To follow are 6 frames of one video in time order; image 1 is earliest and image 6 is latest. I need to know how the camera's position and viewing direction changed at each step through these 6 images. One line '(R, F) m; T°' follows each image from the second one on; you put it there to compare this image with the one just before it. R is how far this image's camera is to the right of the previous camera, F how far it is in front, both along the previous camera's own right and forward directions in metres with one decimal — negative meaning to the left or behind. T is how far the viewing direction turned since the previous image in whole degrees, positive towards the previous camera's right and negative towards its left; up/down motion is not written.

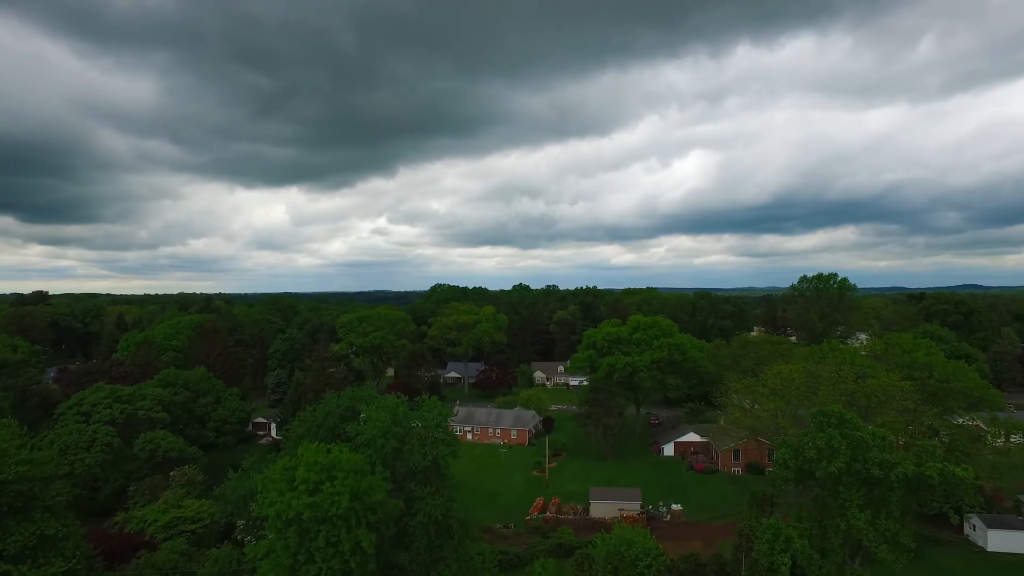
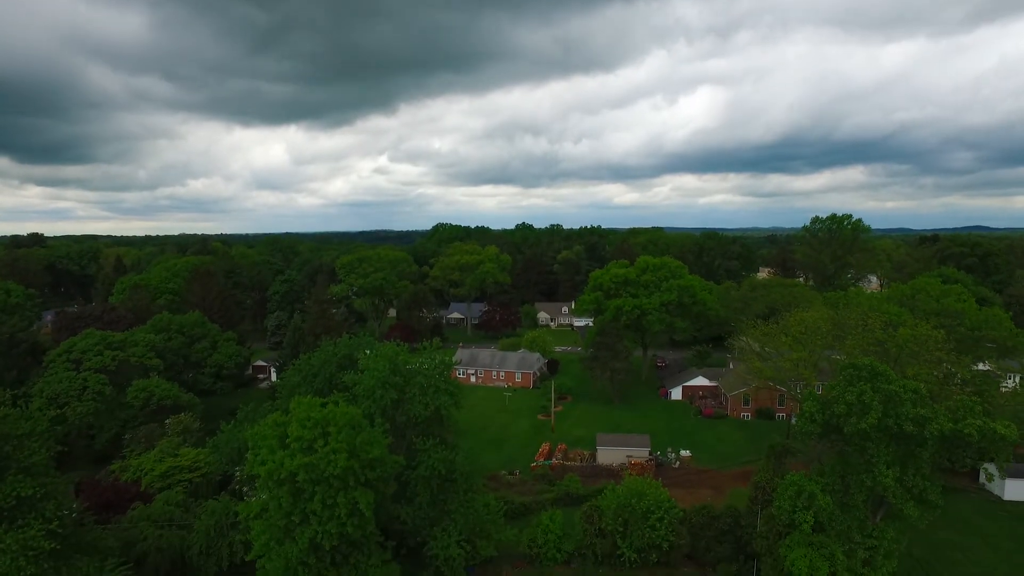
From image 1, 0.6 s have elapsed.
(-0.2, +1.9) m; 0°
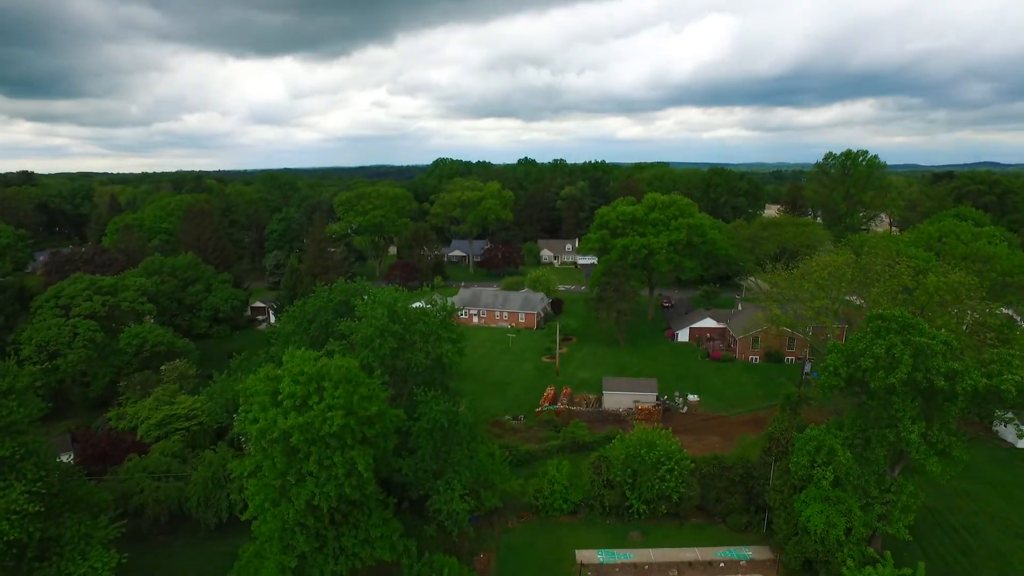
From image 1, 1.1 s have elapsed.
(-0.1, +1.6) m; 0°
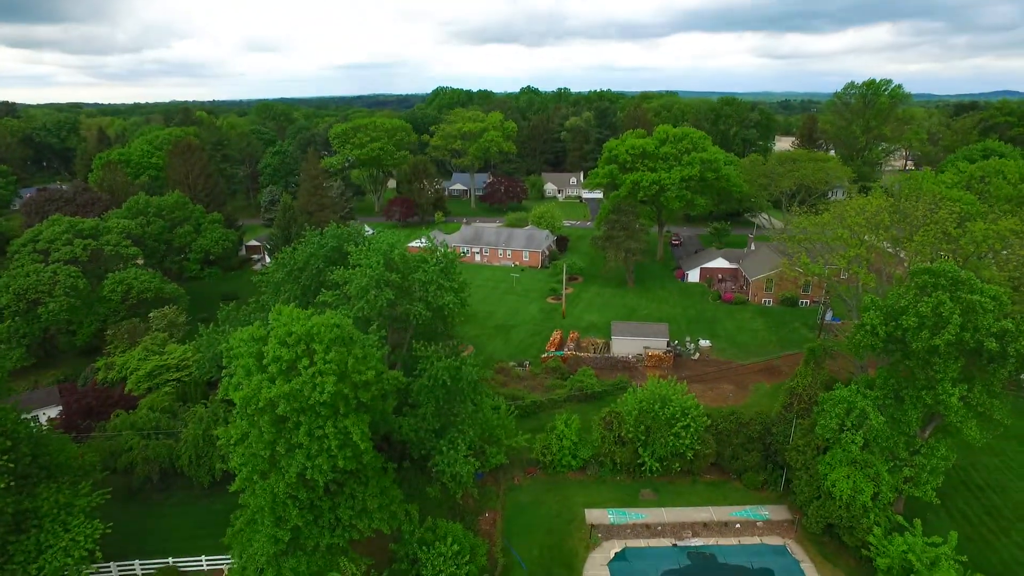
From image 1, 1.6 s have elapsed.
(-0.2, +2.0) m; 0°
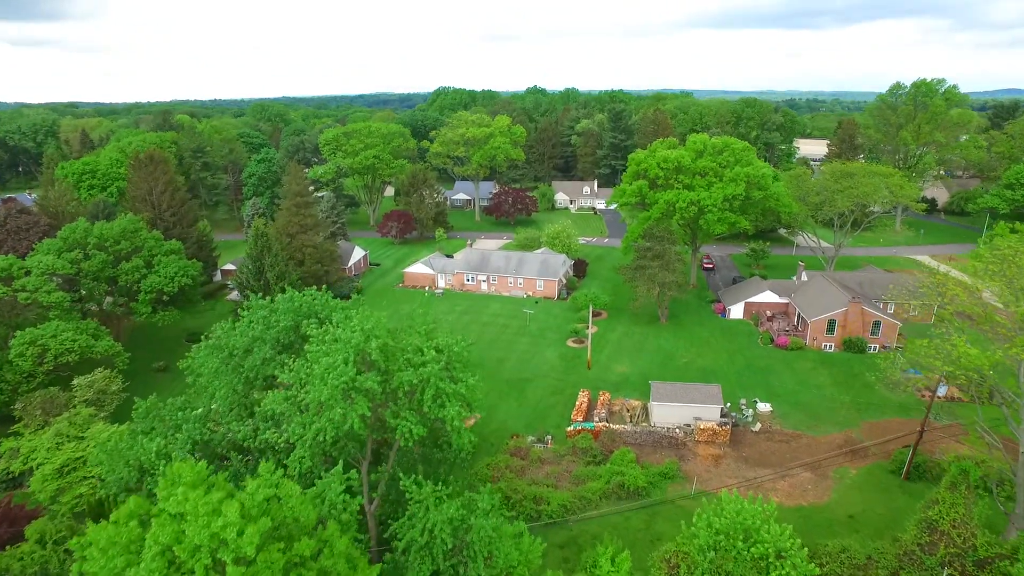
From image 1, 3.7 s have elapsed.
(-0.7, +7.3) m; 0°
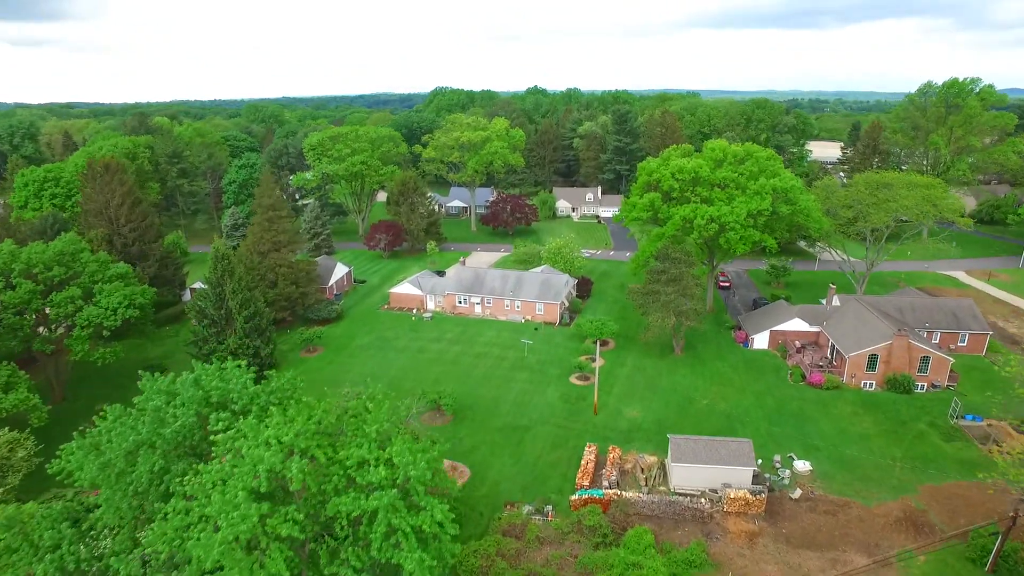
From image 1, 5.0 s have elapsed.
(+0.3, +4.9) m; 0°
